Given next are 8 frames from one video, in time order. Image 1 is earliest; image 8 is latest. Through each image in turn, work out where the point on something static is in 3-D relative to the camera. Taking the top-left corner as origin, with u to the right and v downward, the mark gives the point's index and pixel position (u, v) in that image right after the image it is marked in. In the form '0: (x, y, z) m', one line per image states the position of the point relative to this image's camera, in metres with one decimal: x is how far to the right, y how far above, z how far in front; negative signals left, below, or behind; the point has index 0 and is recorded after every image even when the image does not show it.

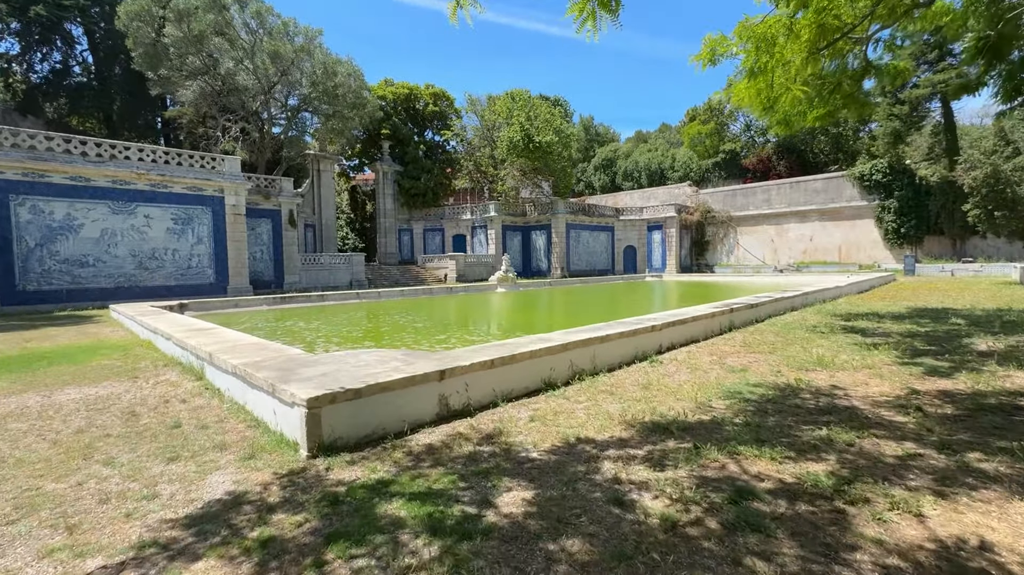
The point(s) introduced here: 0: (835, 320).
0: (+5.5, -0.6, +7.9) m
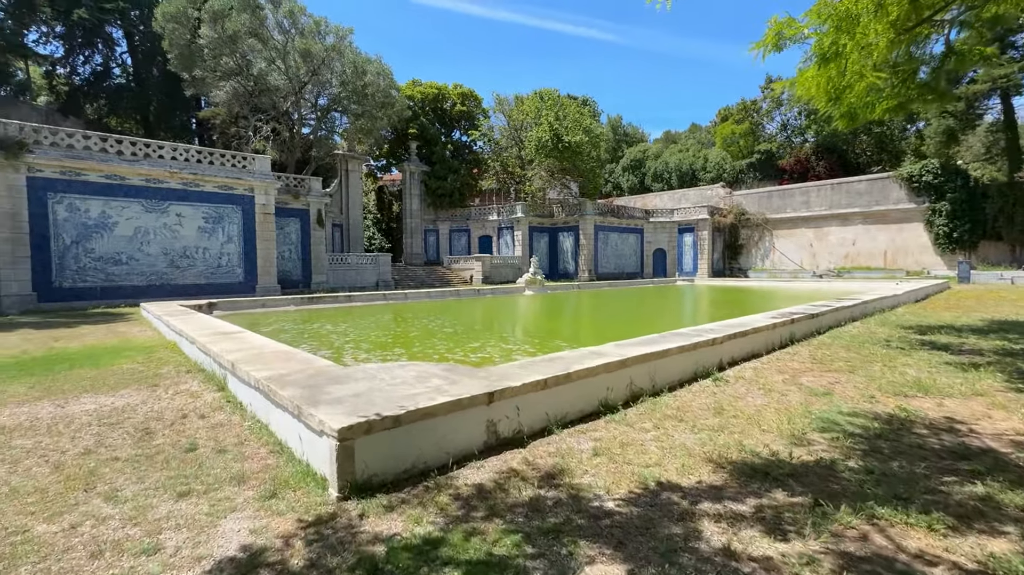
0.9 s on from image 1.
0: (+6.0, -0.7, +7.1) m
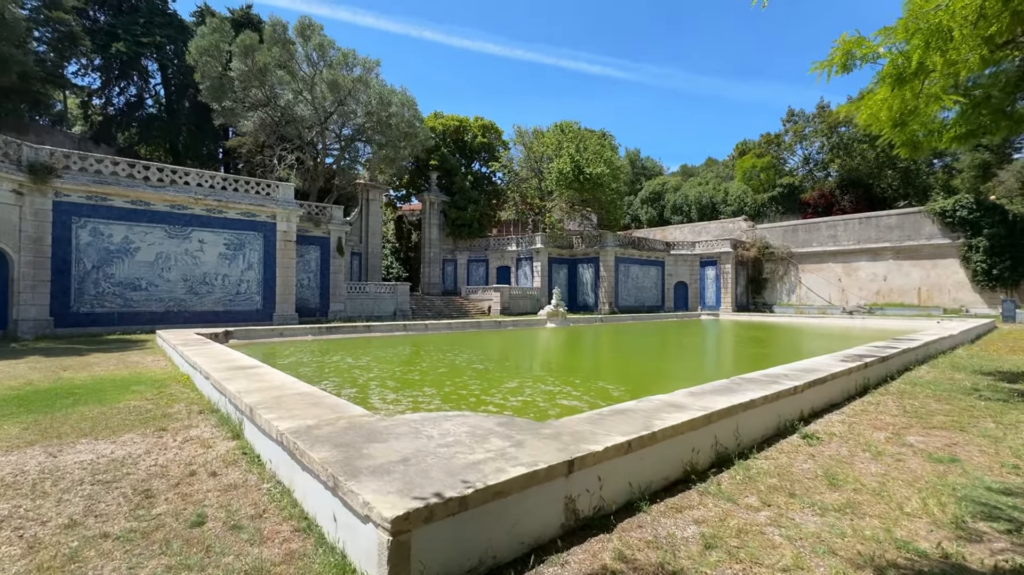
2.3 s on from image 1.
0: (+6.6, -1.3, +6.4) m
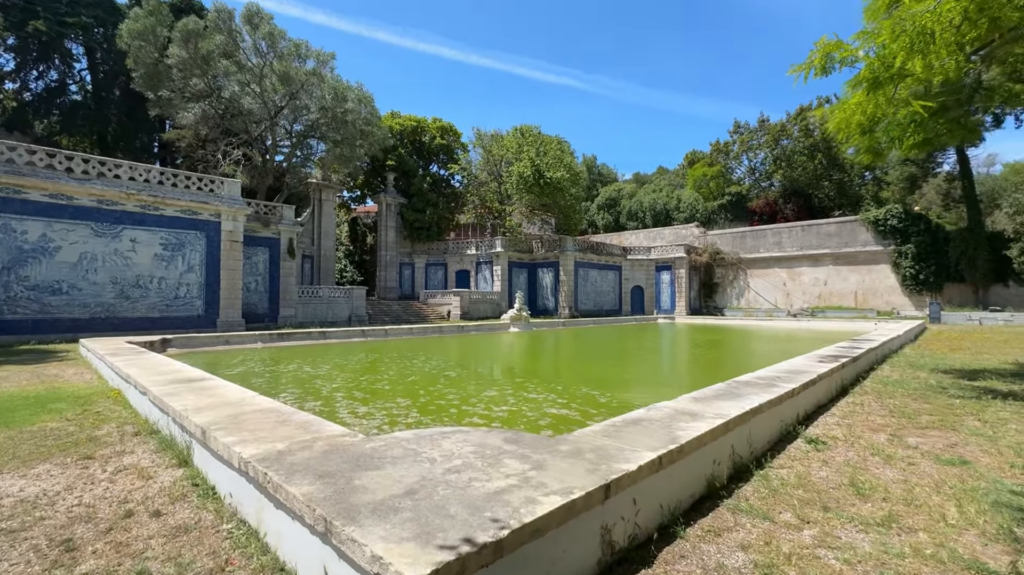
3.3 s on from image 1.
0: (+6.2, -1.3, +6.6) m
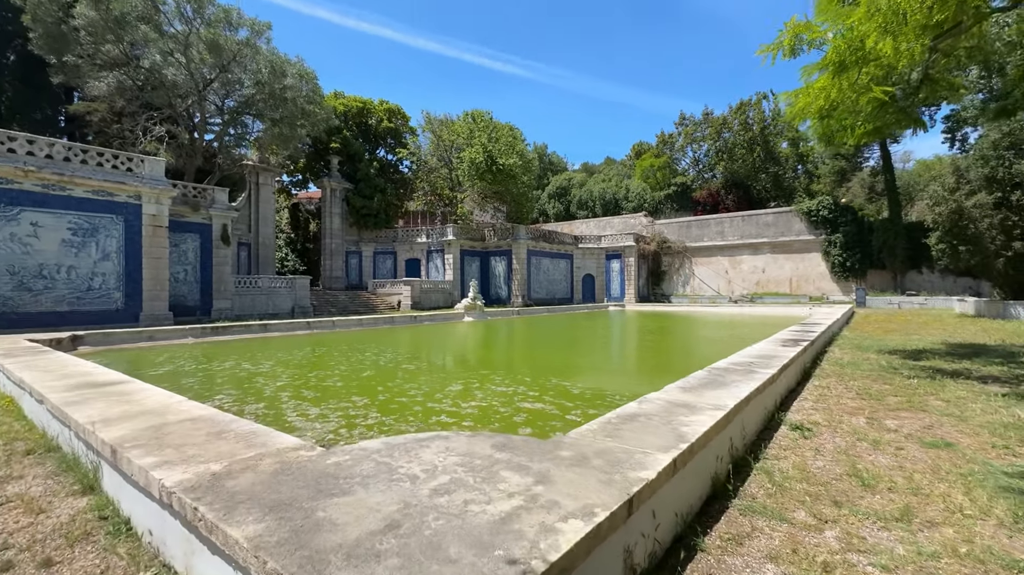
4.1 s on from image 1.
0: (+5.7, -1.1, +6.9) m
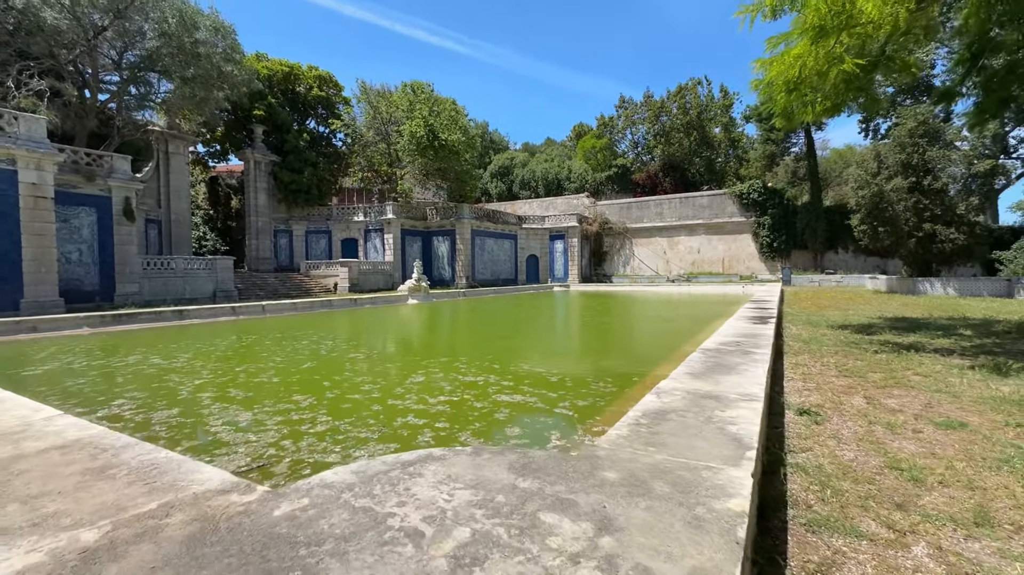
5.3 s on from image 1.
0: (+5.2, -0.7, +7.0) m
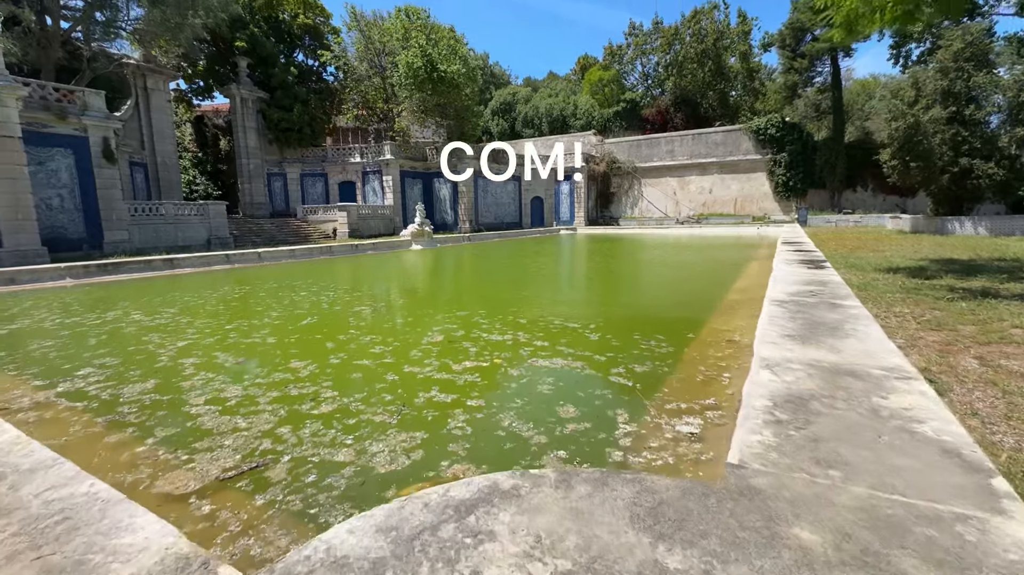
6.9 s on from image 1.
0: (+5.4, +0.1, +6.4) m
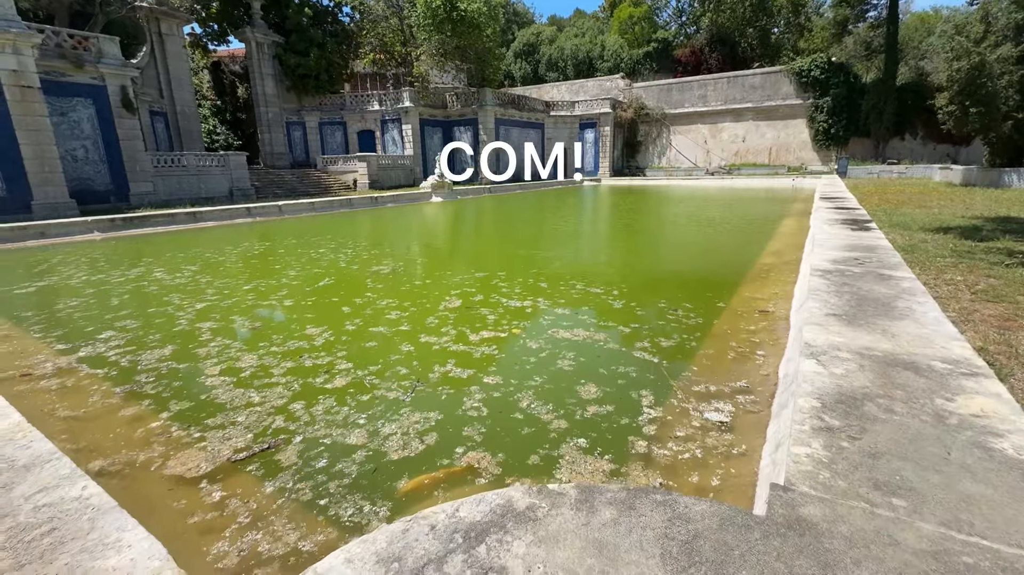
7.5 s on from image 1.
0: (+5.7, +0.6, +5.9) m
